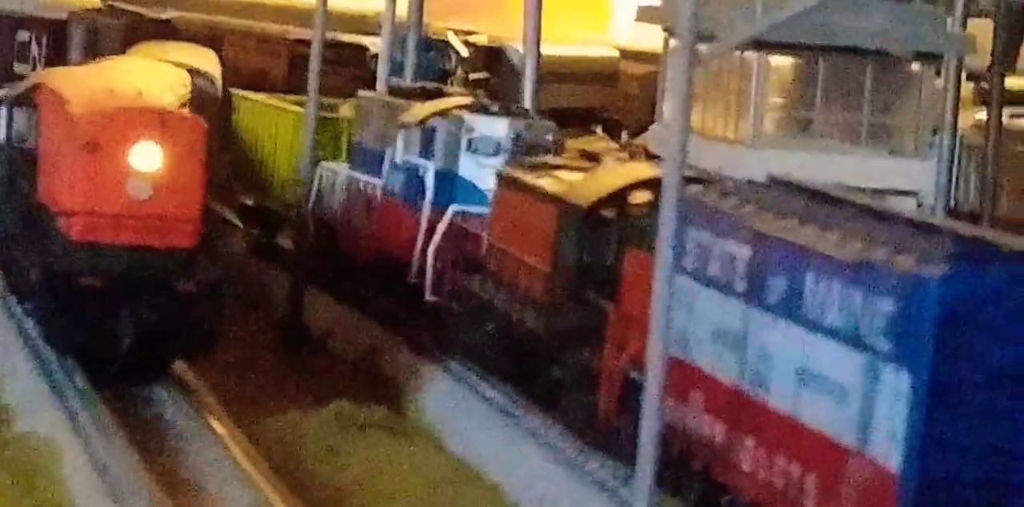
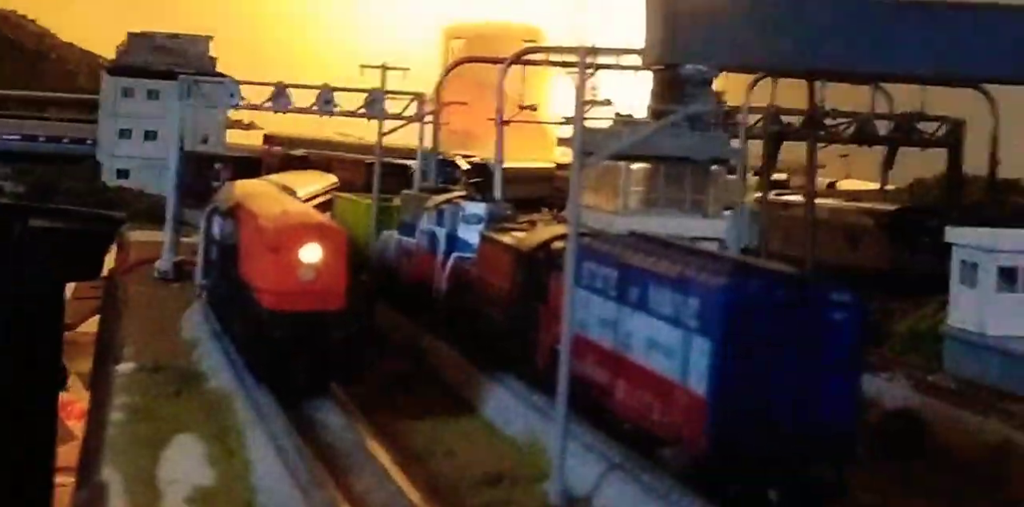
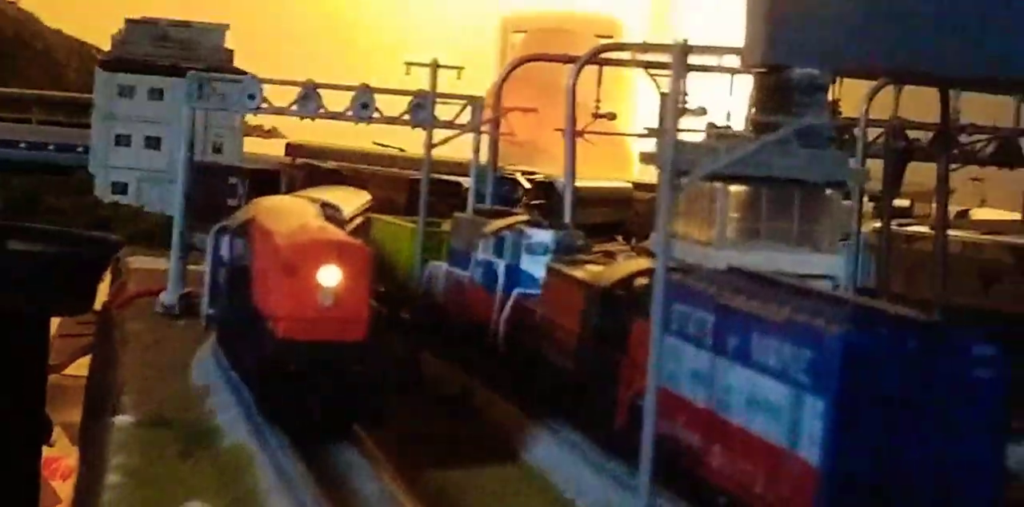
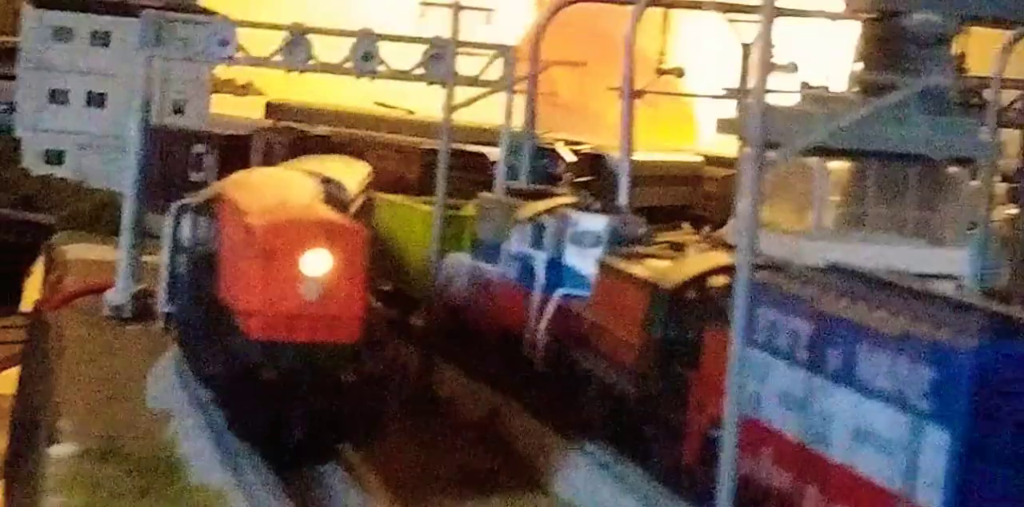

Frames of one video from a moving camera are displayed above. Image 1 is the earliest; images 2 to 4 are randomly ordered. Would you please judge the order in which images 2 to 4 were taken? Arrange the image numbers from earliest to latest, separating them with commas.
4, 3, 2
